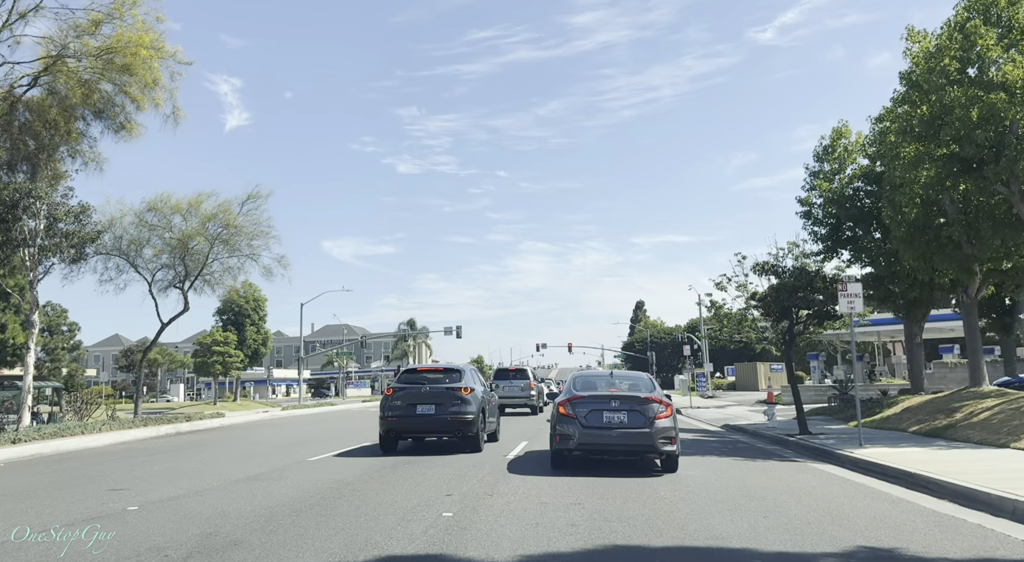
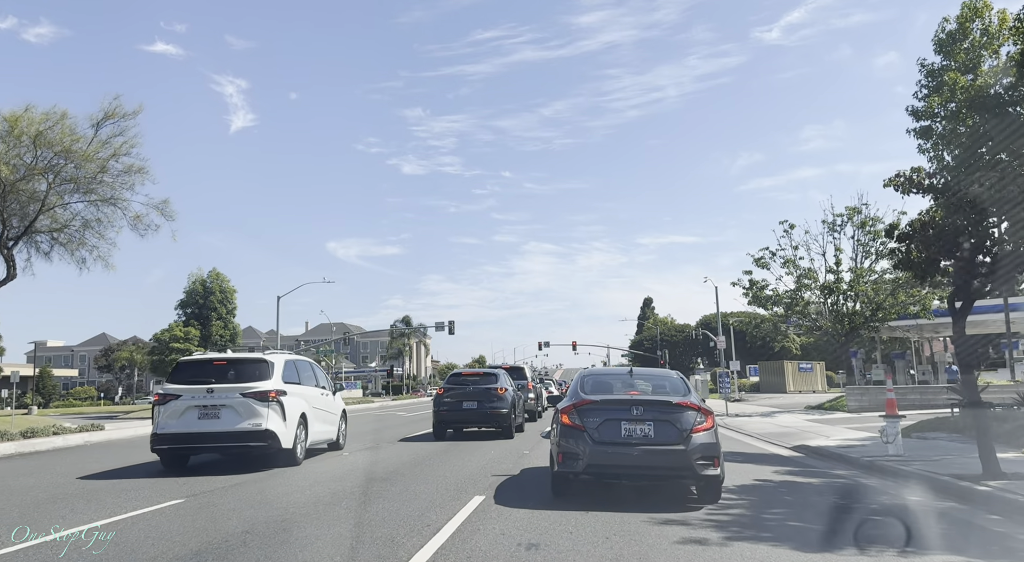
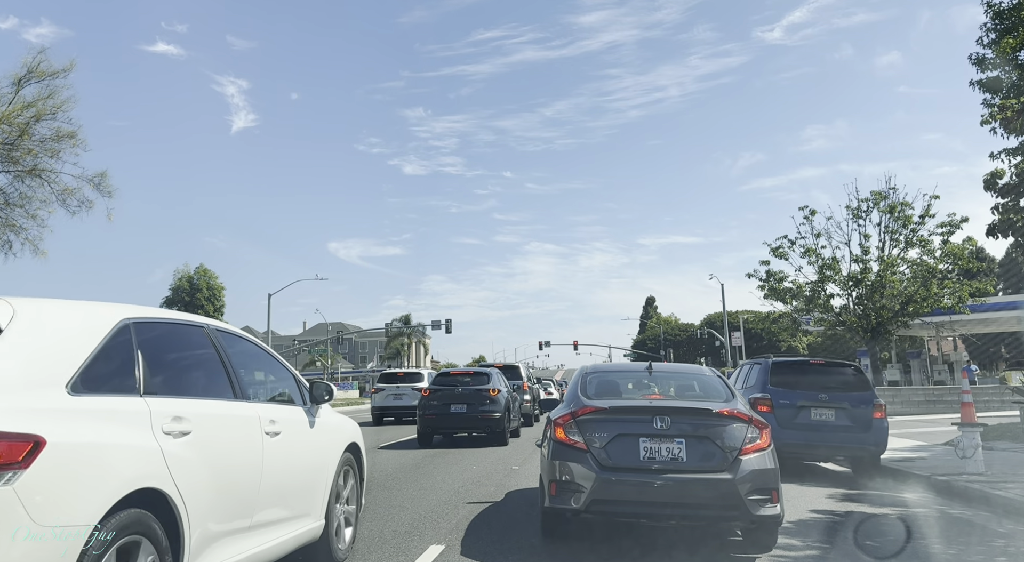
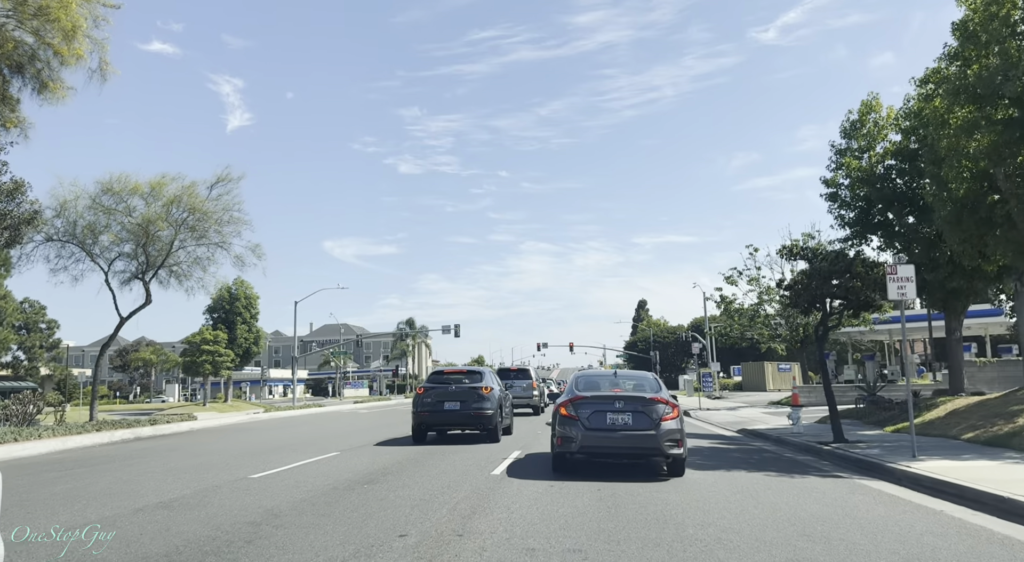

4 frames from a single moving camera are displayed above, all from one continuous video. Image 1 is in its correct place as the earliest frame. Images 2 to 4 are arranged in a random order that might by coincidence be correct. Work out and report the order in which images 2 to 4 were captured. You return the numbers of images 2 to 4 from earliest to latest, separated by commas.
4, 2, 3
